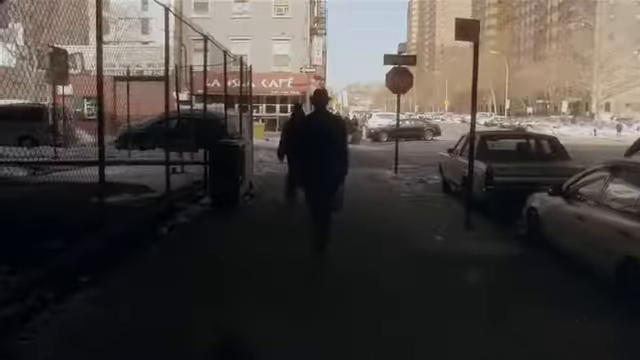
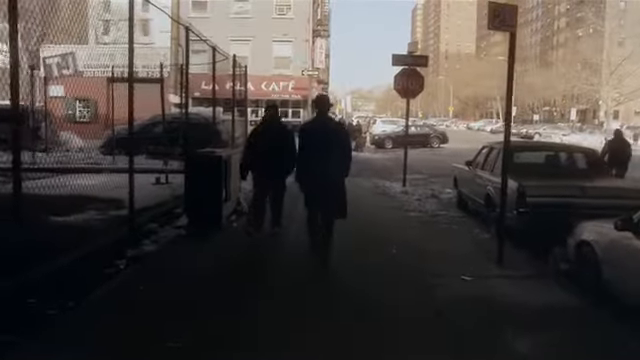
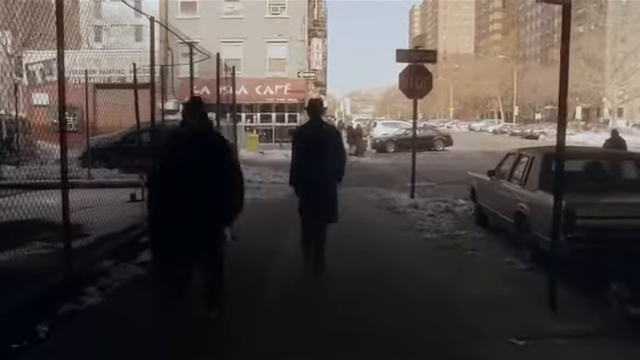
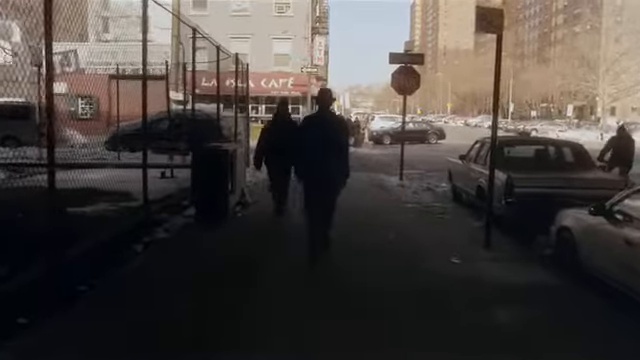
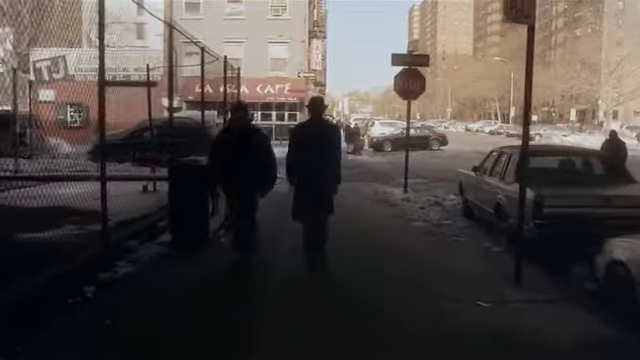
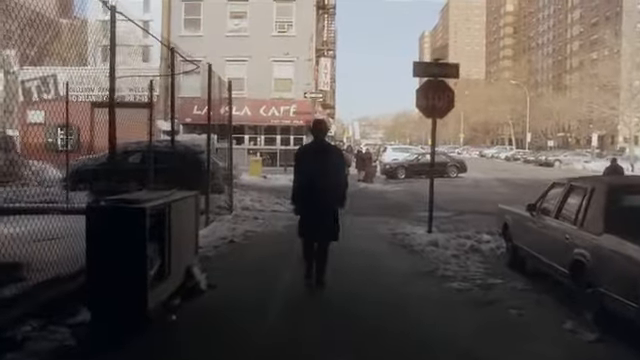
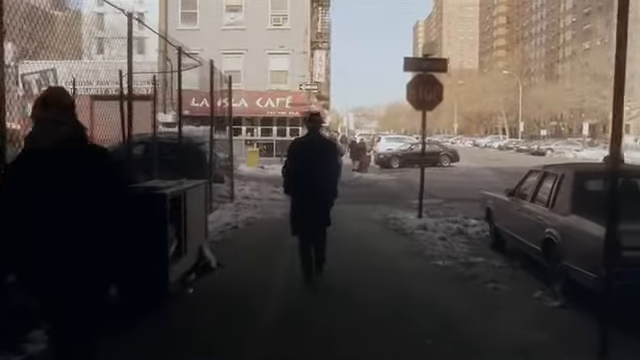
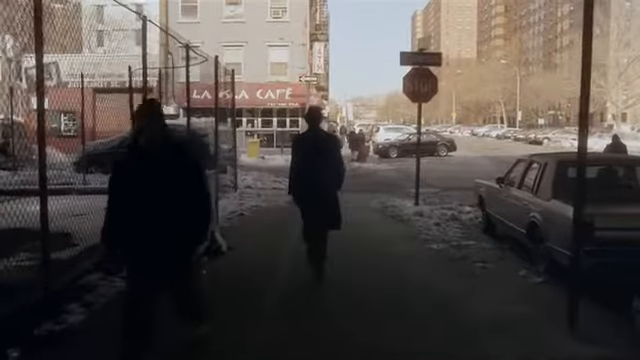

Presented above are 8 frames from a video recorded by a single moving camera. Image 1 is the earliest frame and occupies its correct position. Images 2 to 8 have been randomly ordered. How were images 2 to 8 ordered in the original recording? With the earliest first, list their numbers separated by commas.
4, 2, 5, 3, 8, 7, 6
